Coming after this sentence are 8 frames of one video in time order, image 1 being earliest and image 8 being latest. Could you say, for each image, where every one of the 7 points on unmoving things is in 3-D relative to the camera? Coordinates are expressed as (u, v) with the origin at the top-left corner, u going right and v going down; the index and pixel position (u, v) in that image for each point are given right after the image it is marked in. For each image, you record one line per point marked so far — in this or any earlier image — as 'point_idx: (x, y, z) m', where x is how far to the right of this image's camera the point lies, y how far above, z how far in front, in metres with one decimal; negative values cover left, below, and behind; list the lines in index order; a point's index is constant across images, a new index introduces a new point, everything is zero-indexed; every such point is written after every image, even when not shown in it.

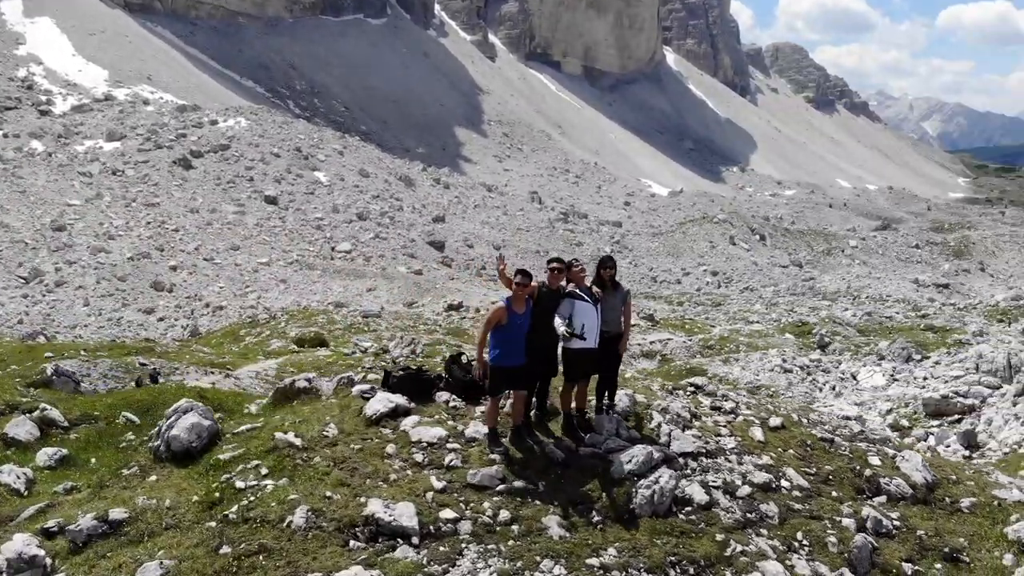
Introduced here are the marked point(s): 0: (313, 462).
0: (-1.8, -1.6, +7.6) m
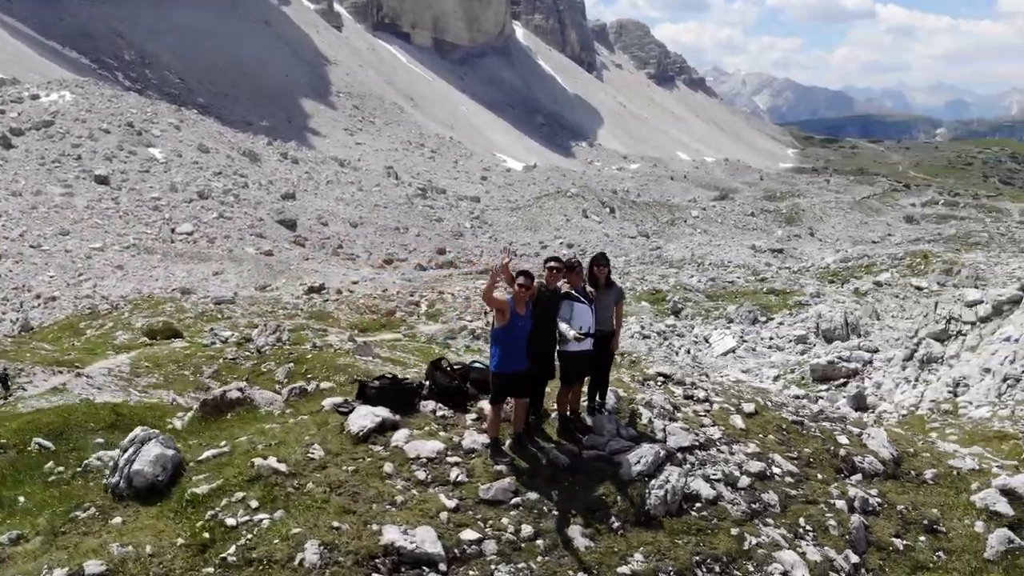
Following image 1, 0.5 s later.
0: (-1.7, -1.7, +7.0) m
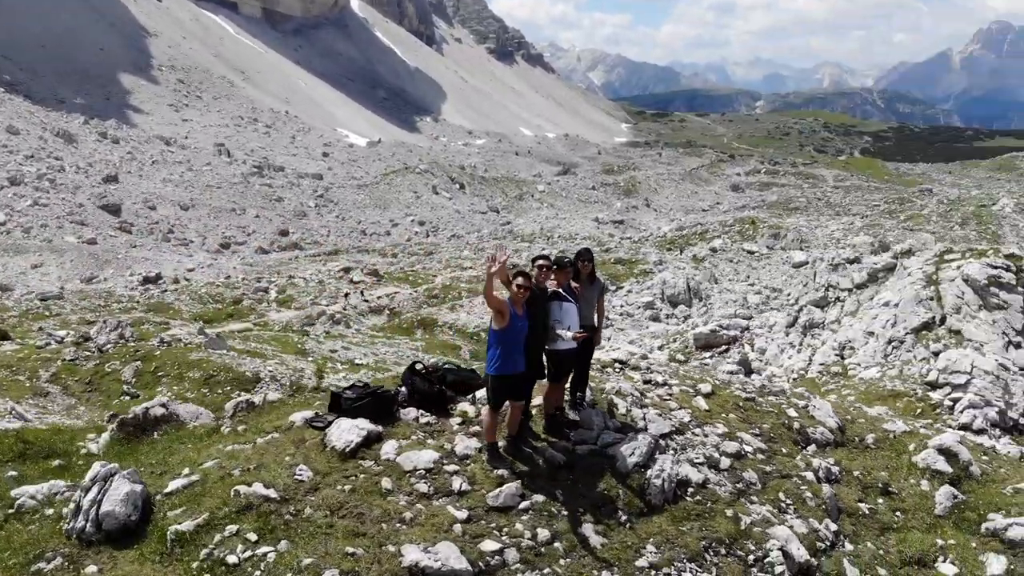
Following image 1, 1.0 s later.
0: (-1.6, -1.8, +6.6) m
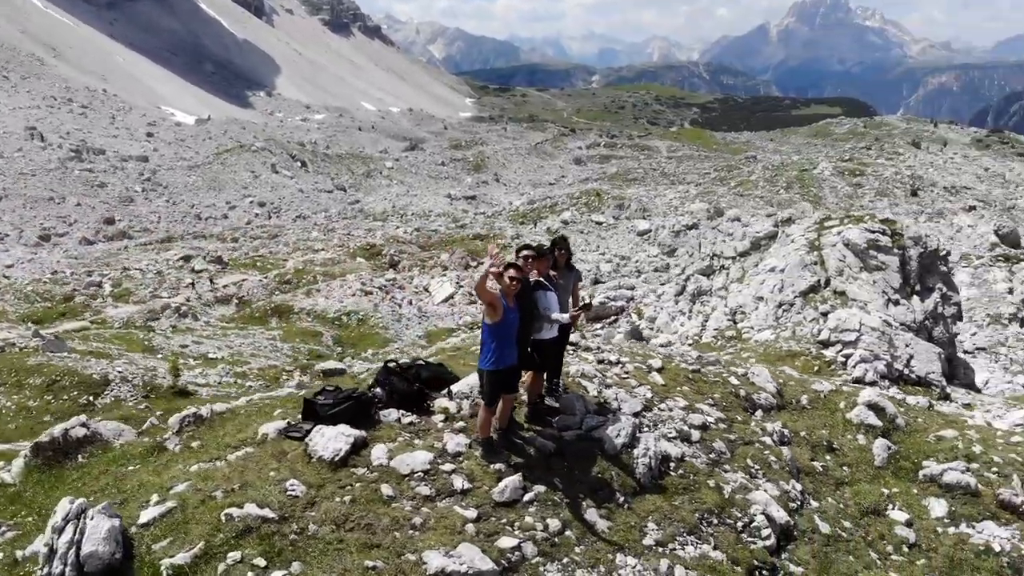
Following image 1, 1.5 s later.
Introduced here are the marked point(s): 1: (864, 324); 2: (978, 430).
0: (-1.5, -1.8, +6.3) m
1: (+5.9, -0.6, +14.1) m
2: (+5.8, -1.8, +10.2) m
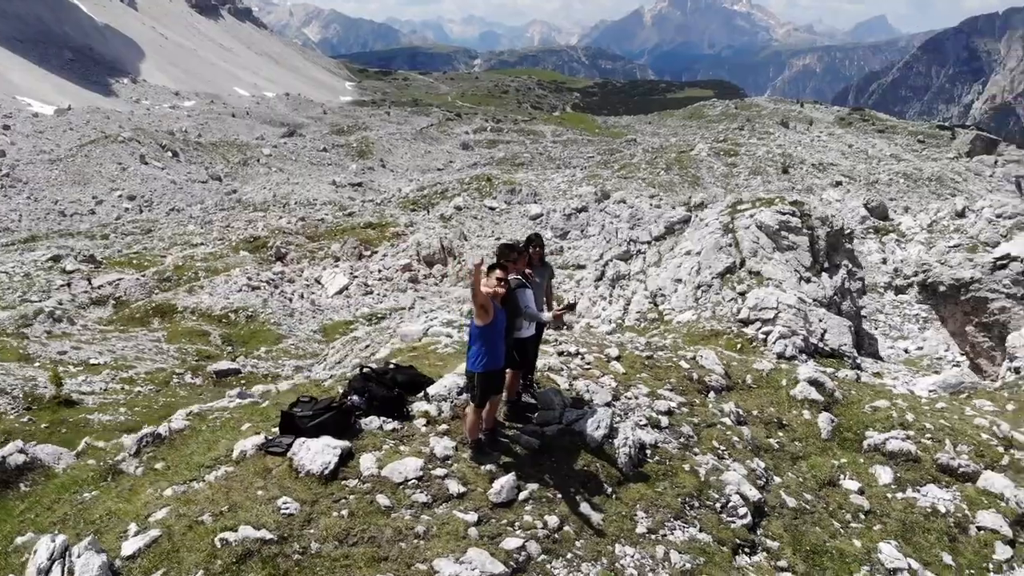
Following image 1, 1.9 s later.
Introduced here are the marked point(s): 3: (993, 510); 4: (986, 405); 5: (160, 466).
0: (-1.4, -1.9, +6.1) m
1: (+4.7, -0.3, +14.9) m
2: (+5.2, -1.5, +11.0) m
3: (+5.1, -2.4, +8.8) m
4: (+6.7, -1.7, +11.7) m
5: (-3.2, -1.6, +7.6) m
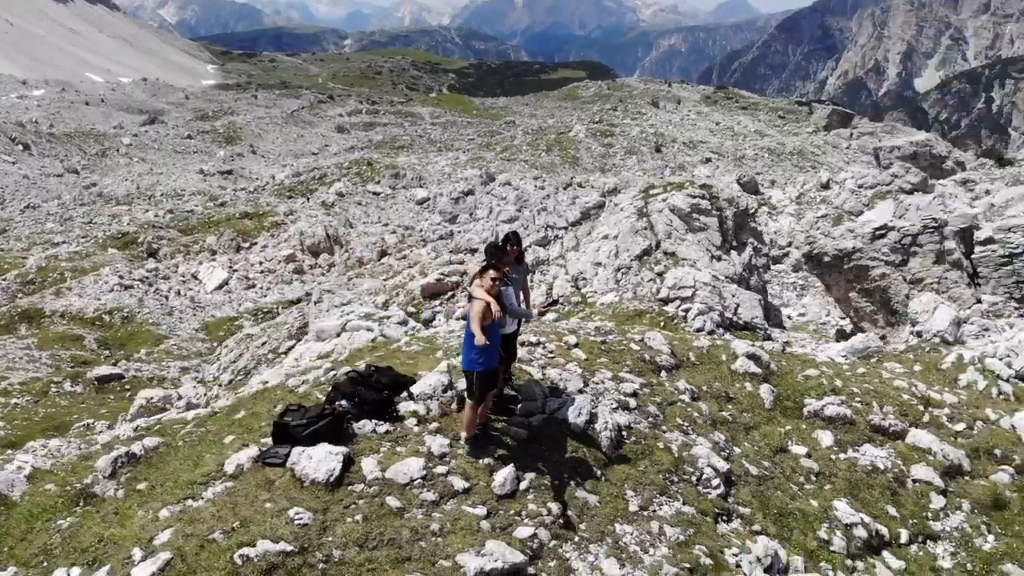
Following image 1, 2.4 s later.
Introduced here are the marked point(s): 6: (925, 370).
0: (-1.3, -2.0, +6.2) m
1: (+3.5, +0.1, +15.7) m
2: (+4.6, -1.1, +12.0) m
3: (+4.8, -2.1, +9.8) m
4: (+5.9, -1.2, +12.9) m
5: (-3.3, -1.8, +7.4) m
6: (+6.6, -1.3, +13.2) m
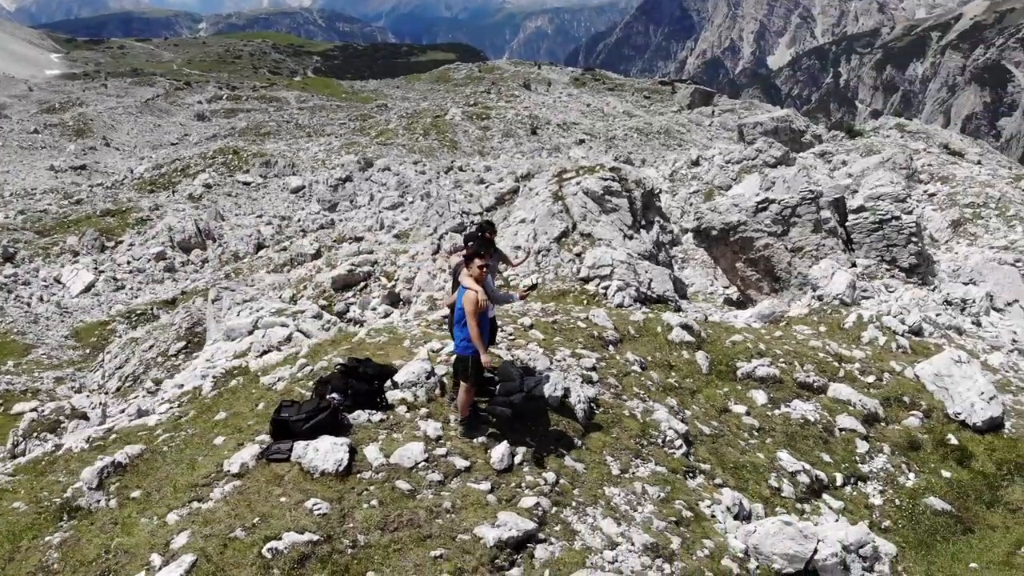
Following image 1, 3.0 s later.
0: (-1.1, -2.0, +6.4) m
1: (+2.0, +0.6, +16.5) m
2: (+3.7, -0.7, +13.1) m
3: (+4.4, -1.6, +10.9) m
4: (+5.0, -0.7, +14.1) m
5: (-3.3, -1.8, +7.4) m
6: (+5.6, -0.7, +14.6) m
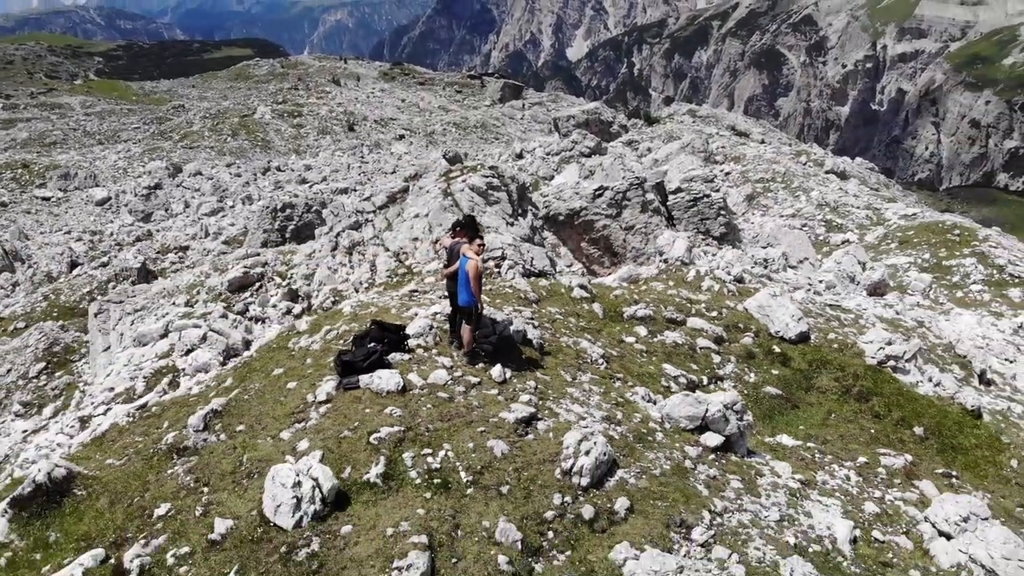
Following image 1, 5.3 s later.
0: (-0.9, -1.6, +9.6) m
1: (-0.2, +1.1, +20.1) m
2: (+2.3, 0.0, +17.1) m
3: (+3.5, -0.9, +15.2) m
4: (+3.3, +0.1, +18.4) m
5: (-3.2, -1.7, +10.1) m
6: (+3.8, +0.1, +19.0) m
